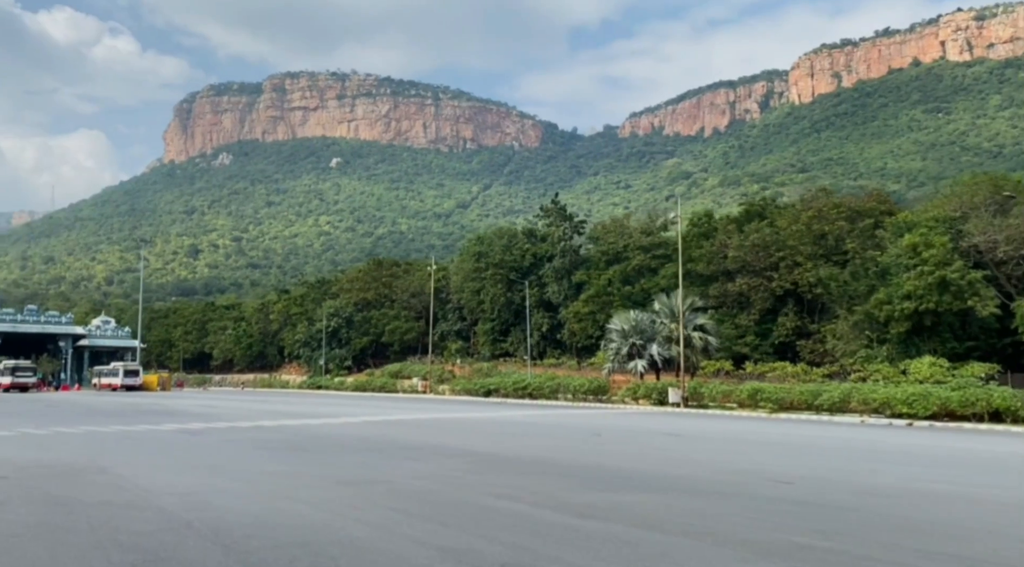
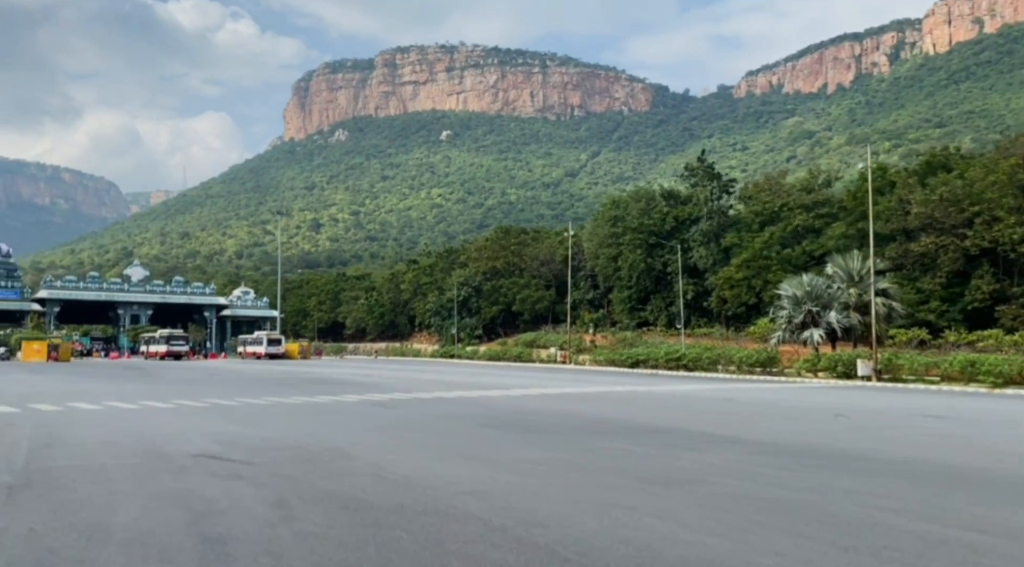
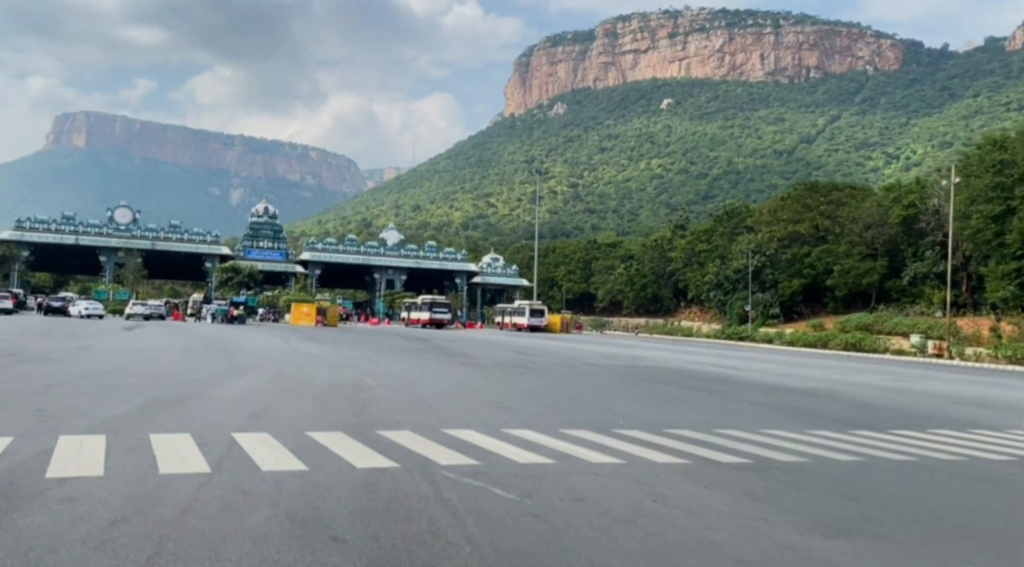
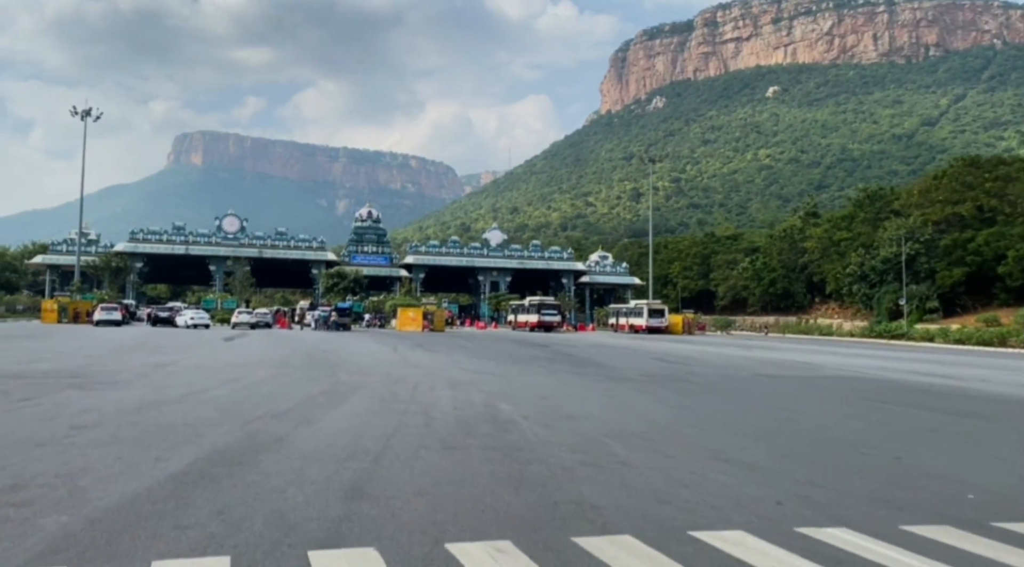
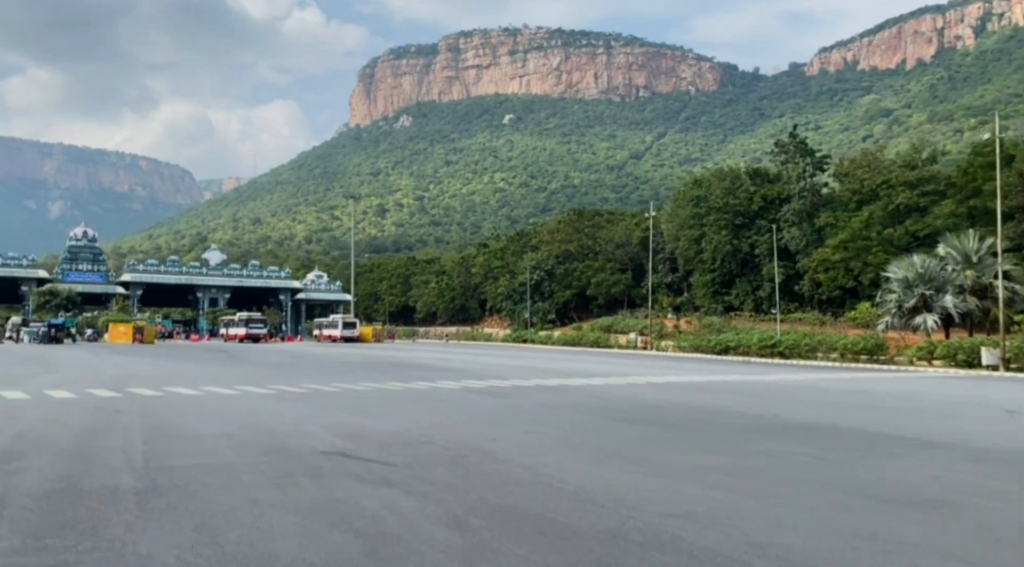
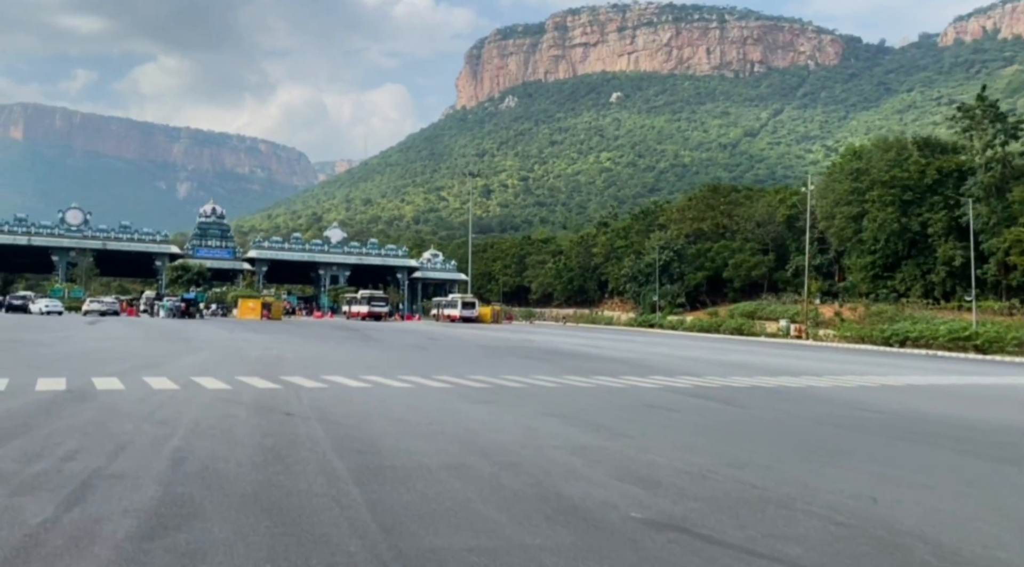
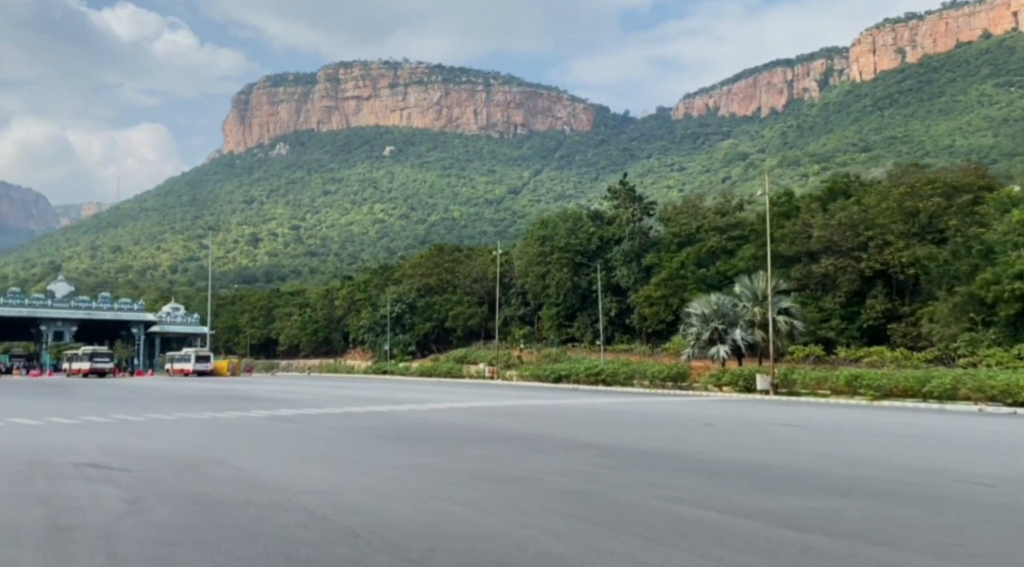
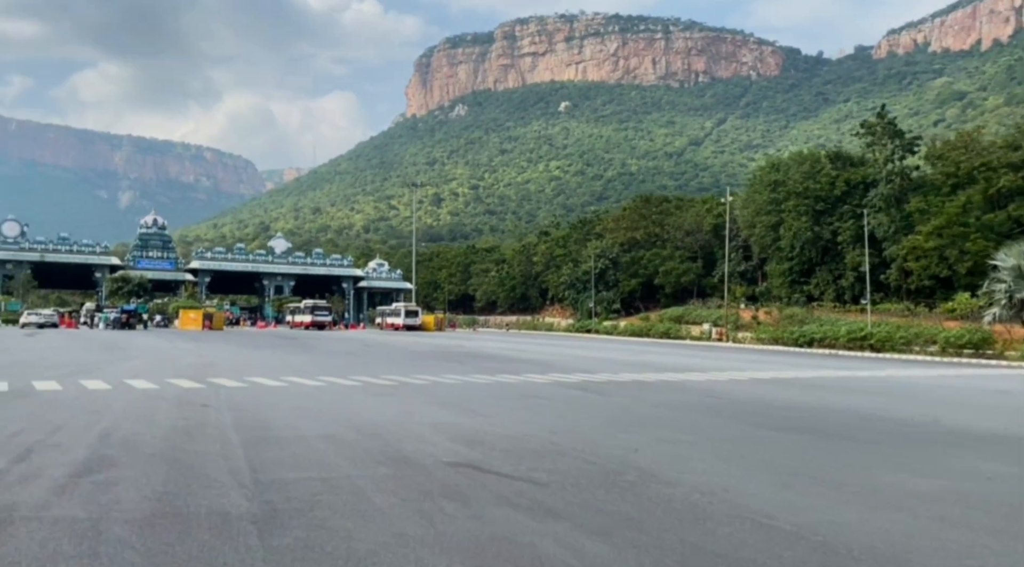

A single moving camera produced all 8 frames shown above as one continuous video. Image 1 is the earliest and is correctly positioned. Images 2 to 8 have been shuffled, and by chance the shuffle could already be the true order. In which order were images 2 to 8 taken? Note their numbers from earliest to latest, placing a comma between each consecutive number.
7, 2, 5, 8, 6, 3, 4
